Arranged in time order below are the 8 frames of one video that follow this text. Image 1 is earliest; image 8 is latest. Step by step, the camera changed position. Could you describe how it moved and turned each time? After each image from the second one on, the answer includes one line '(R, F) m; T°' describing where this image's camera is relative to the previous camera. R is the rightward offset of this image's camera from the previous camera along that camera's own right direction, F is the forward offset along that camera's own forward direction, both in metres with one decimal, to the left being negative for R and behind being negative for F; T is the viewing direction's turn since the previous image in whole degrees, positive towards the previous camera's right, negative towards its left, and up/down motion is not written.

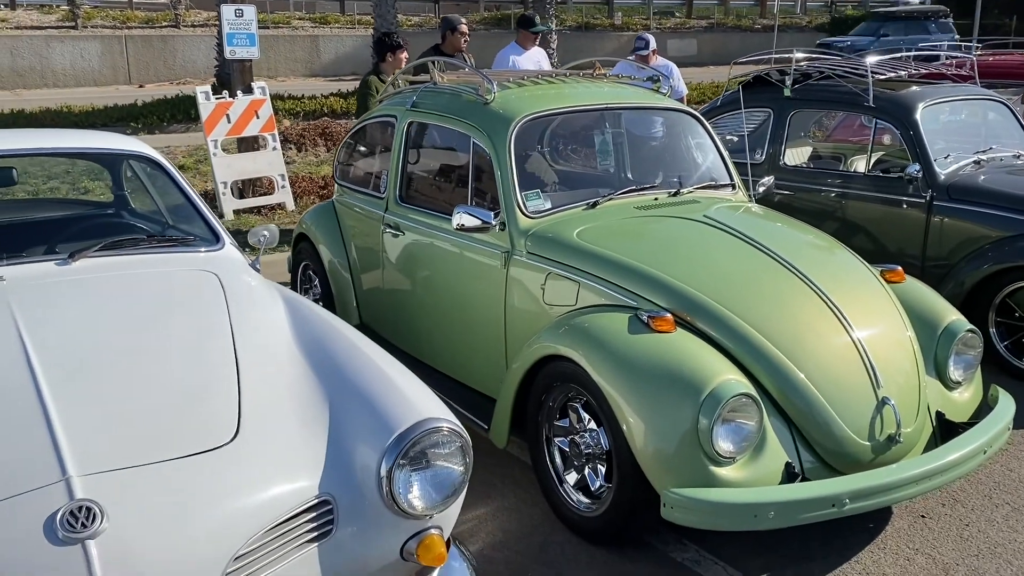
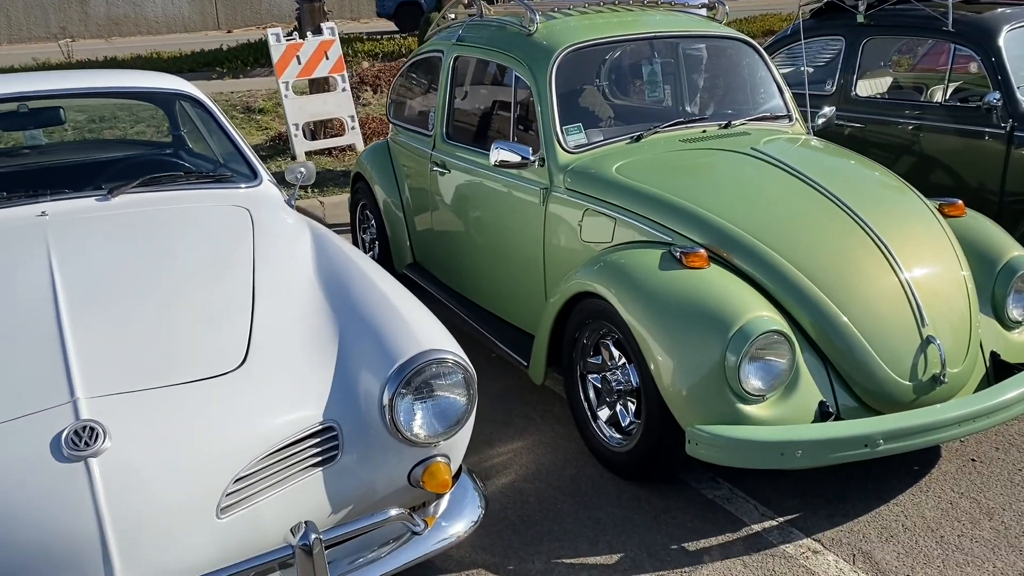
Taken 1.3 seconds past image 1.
(+0.2, 0.0) m; -6°
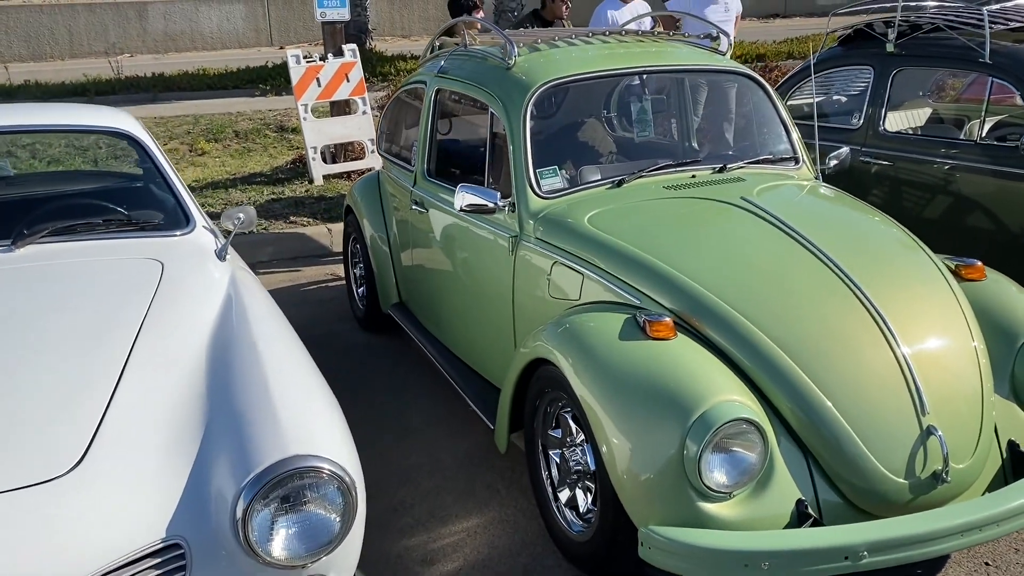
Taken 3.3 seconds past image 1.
(+0.3, +0.4) m; -3°
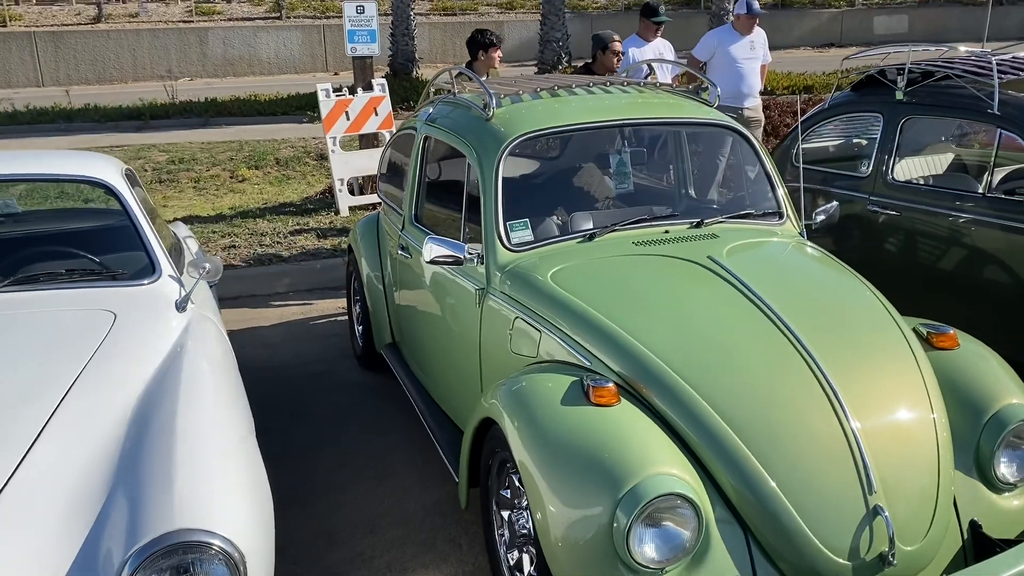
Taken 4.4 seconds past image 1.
(+0.3, 0.0) m; -3°
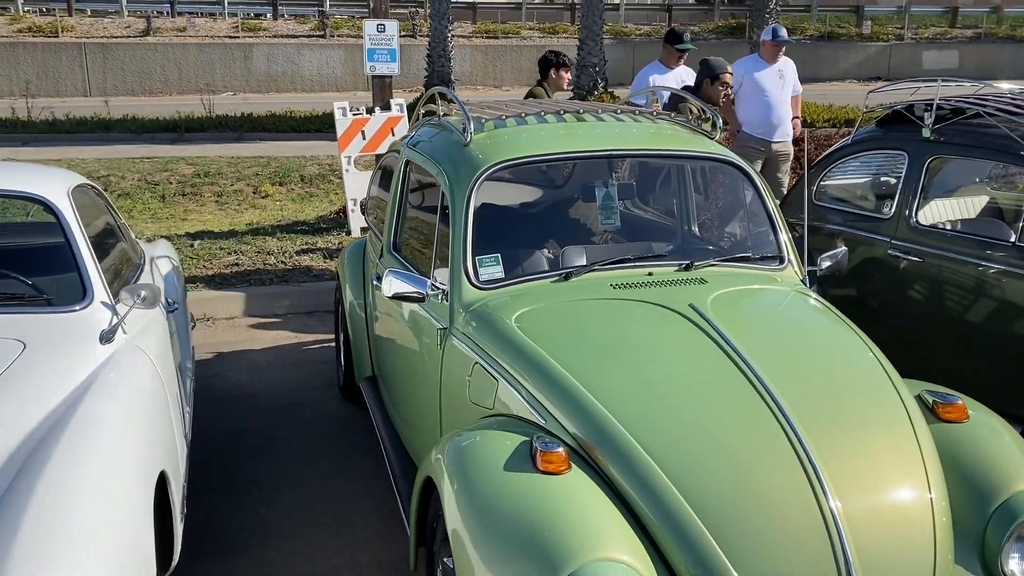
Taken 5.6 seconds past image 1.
(+0.3, +0.3) m; -2°
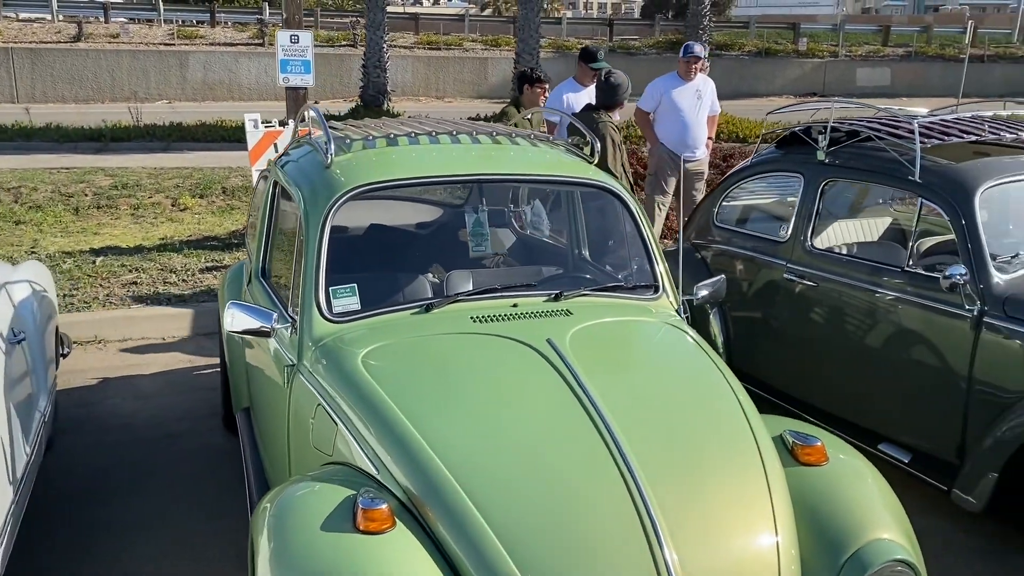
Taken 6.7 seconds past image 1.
(+0.3, +0.2) m; +3°
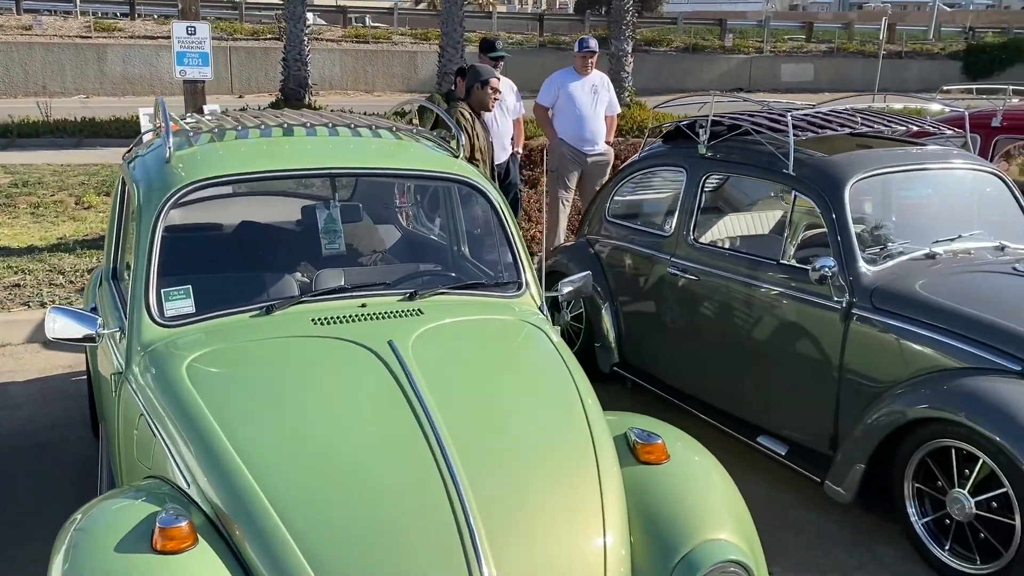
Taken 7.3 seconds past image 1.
(+0.3, +0.1) m; +4°
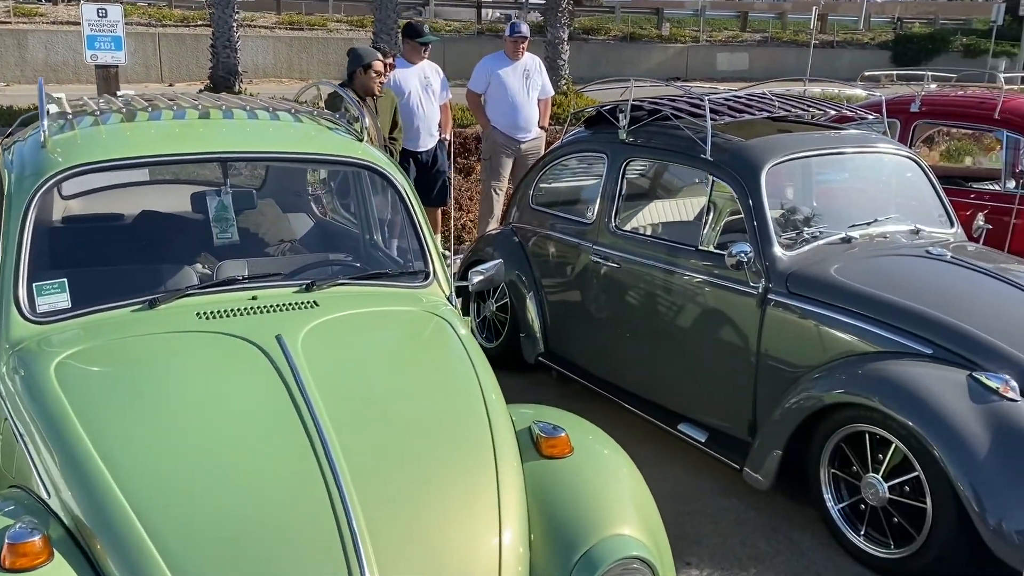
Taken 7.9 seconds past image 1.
(+0.1, +0.1) m; +4°
